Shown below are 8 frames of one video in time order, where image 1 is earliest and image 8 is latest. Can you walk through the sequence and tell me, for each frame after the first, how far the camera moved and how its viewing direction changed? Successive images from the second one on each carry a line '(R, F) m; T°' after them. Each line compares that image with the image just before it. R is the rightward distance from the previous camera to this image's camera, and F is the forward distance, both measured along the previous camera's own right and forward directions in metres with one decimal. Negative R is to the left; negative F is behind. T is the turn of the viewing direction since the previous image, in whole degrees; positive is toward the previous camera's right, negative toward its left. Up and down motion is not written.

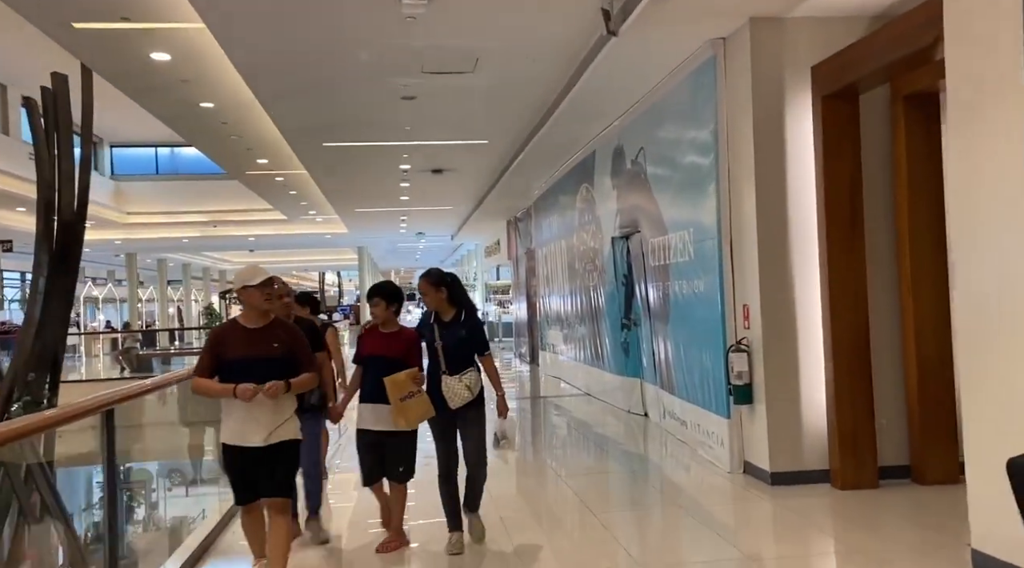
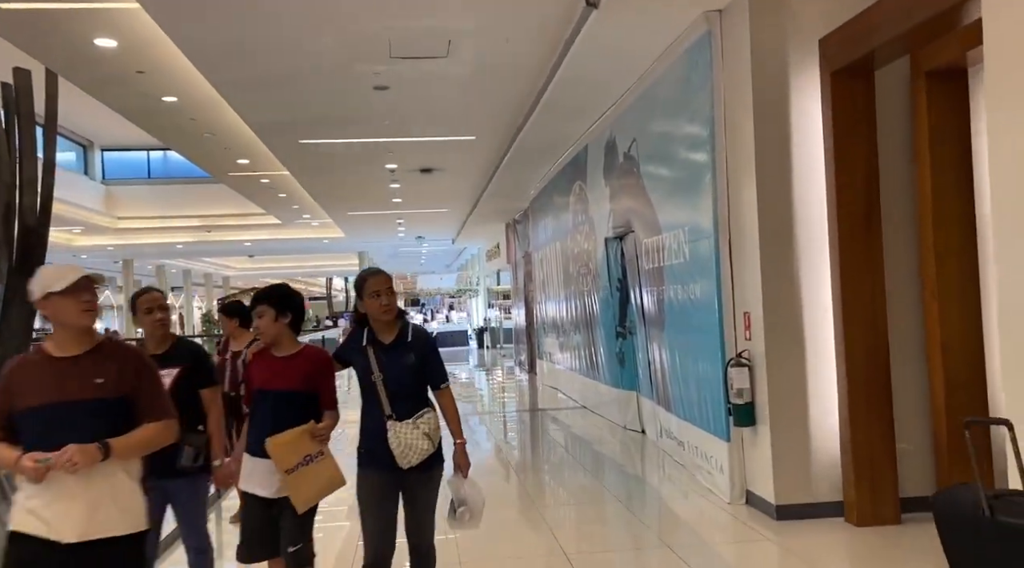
(+0.2, +0.5) m; -1°
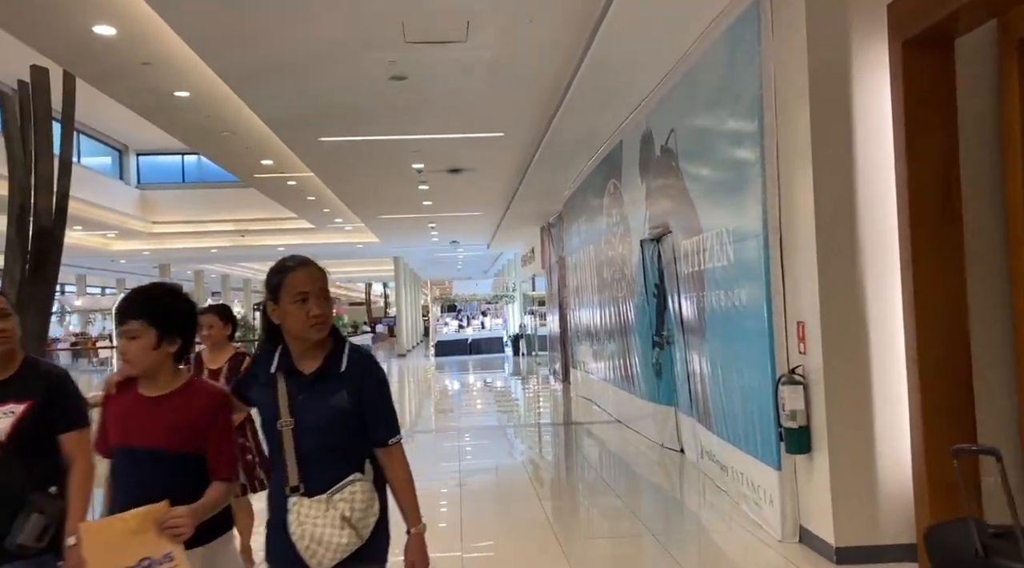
(+0.1, +0.5) m; -3°
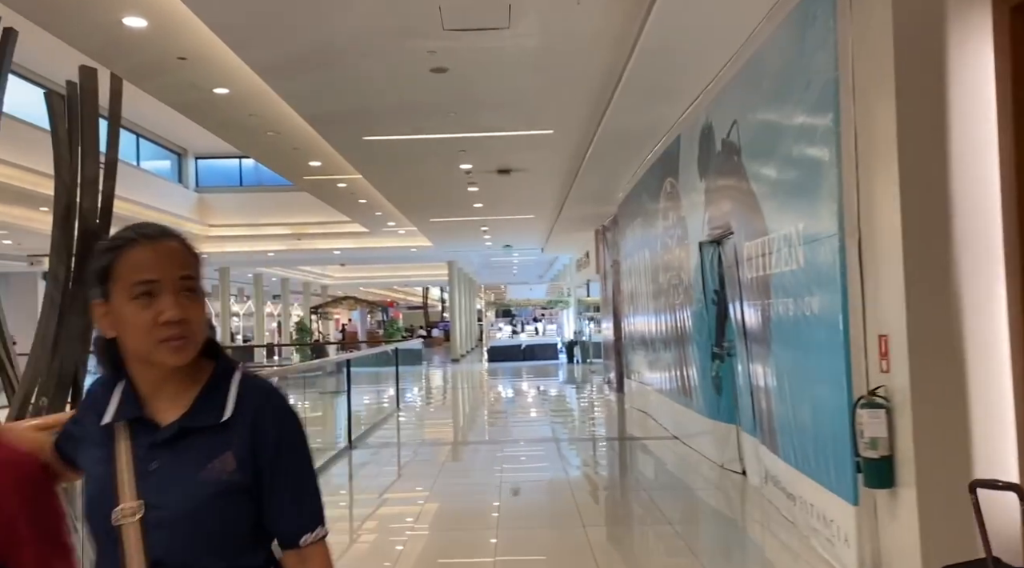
(+0.1, +0.4) m; -5°
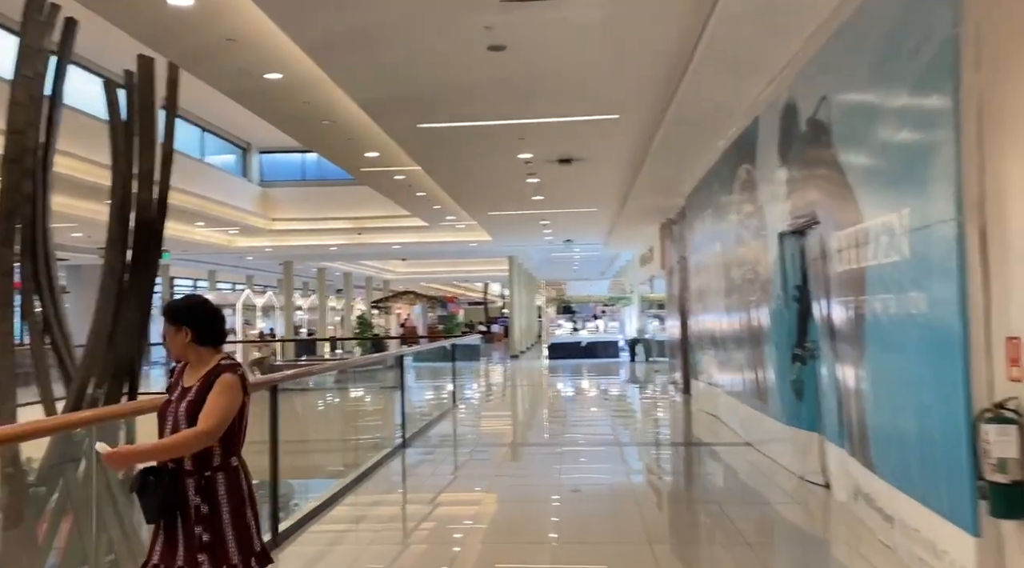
(0.0, +0.3) m; -5°
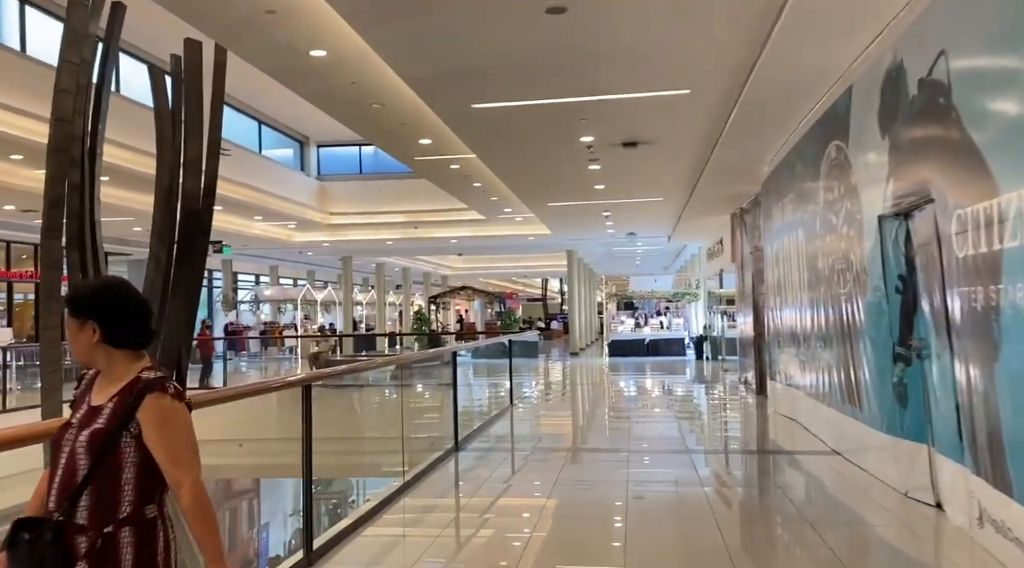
(0.0, +0.5) m; -5°
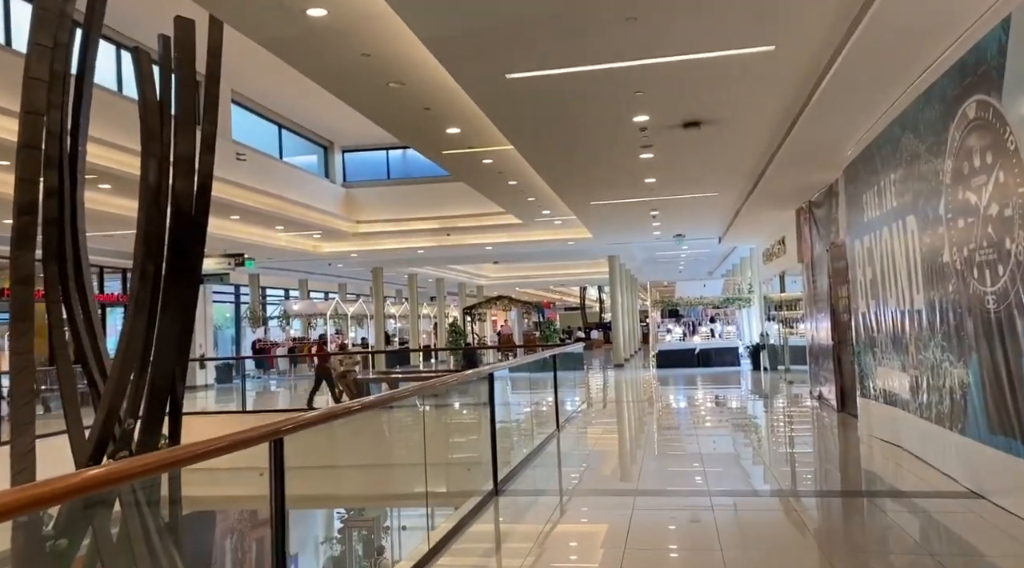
(-0.1, +1.0) m; -3°
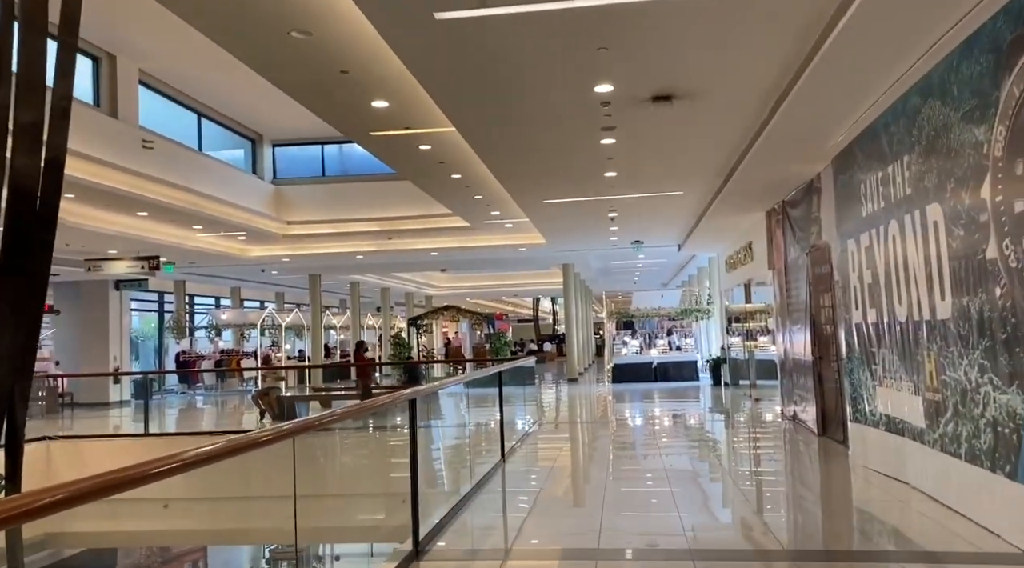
(+0.1, +1.1) m; +4°
